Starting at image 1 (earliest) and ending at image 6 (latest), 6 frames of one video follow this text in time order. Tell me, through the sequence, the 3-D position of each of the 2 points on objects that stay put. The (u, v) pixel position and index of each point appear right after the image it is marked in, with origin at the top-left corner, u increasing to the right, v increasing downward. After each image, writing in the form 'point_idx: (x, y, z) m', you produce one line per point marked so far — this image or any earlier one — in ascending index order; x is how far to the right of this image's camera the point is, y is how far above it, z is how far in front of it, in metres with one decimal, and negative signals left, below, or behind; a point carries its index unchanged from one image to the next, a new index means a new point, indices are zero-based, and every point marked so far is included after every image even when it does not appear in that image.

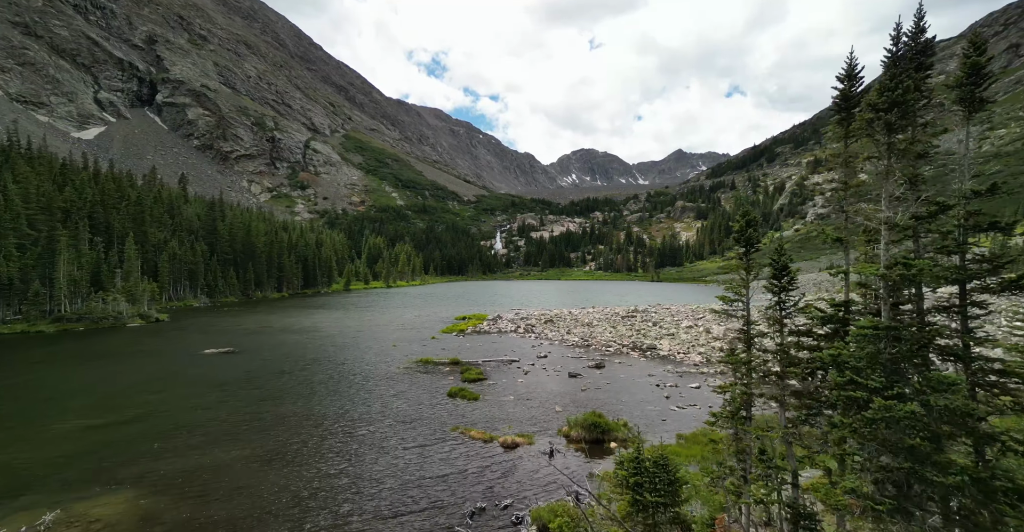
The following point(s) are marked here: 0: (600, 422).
0: (+3.3, -5.9, +17.8) m
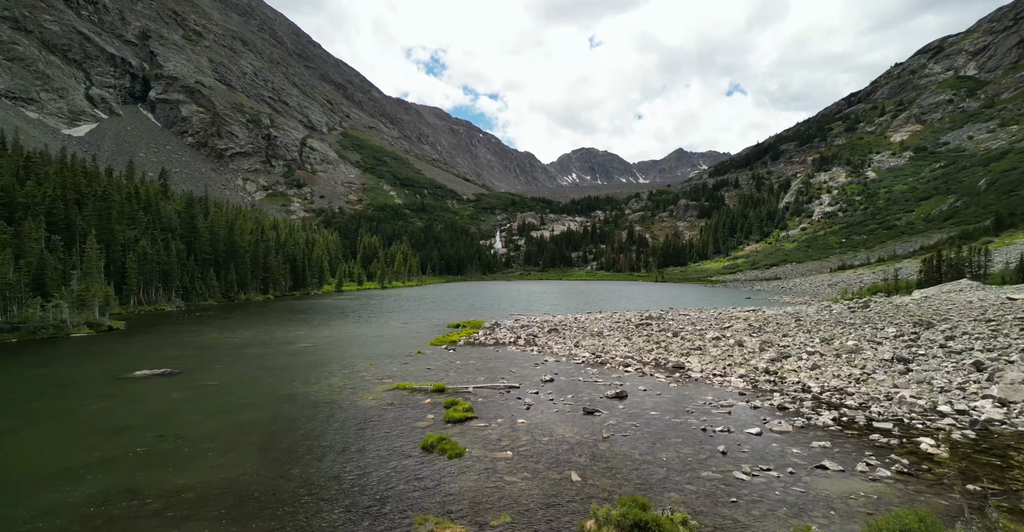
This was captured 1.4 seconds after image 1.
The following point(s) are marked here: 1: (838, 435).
0: (+3.2, -6.1, +11.7) m
1: (+12.0, -6.2, +17.5) m
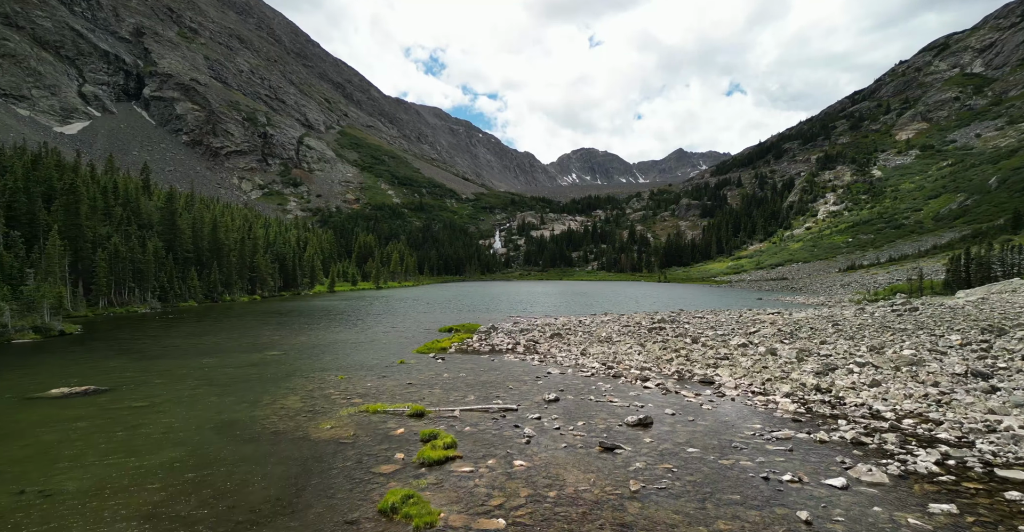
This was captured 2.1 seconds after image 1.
0: (+3.1, -5.8, +6.8) m
1: (+11.8, -6.0, +12.6) m
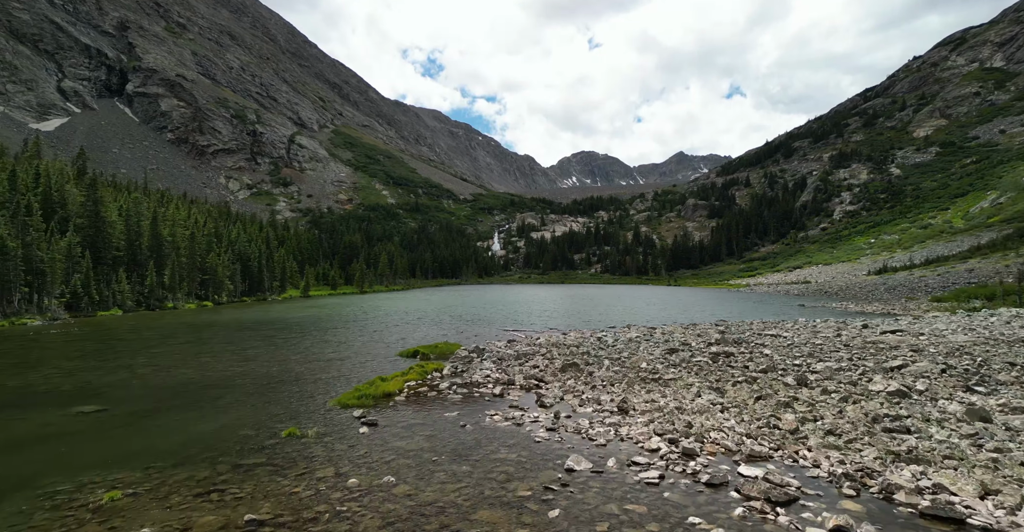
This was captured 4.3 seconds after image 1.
0: (+2.6, -5.3, -7.8) m
1: (+11.3, -5.4, -2.0) m
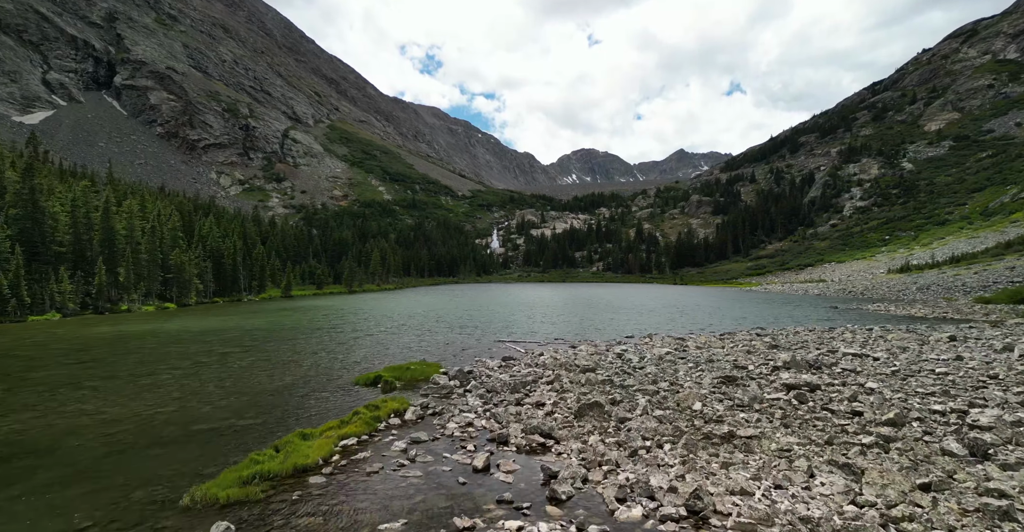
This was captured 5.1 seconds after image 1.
0: (+2.3, -5.2, -16.3) m
1: (+11.1, -5.4, -10.5) m
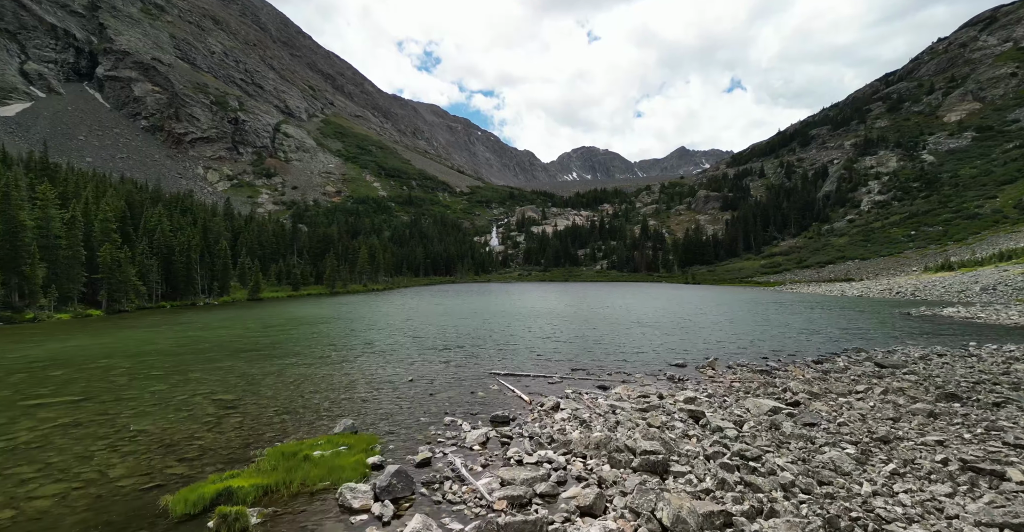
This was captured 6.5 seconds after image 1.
0: (+2.1, -5.2, -29.2) m
1: (+10.9, -5.3, -23.4) m
